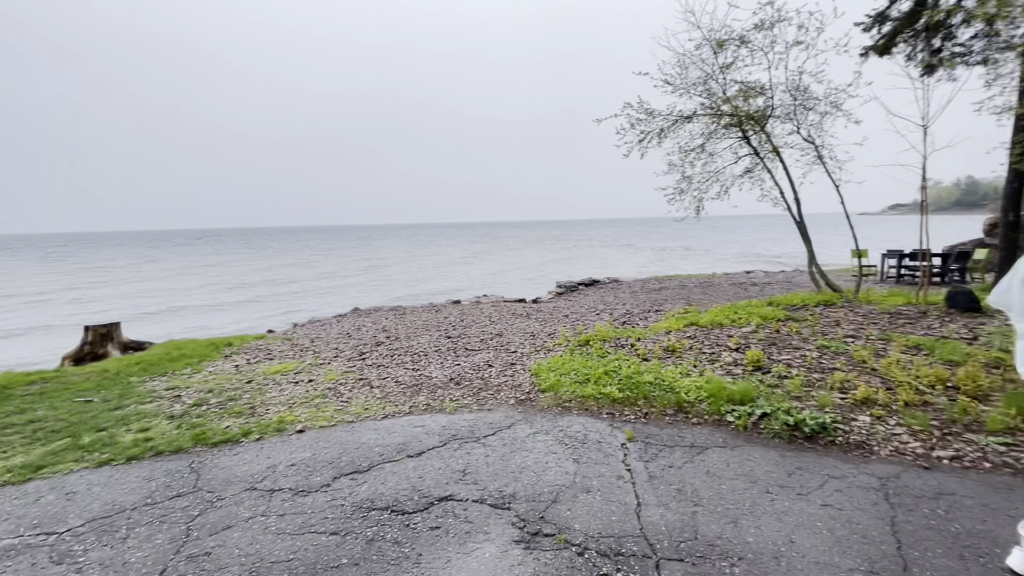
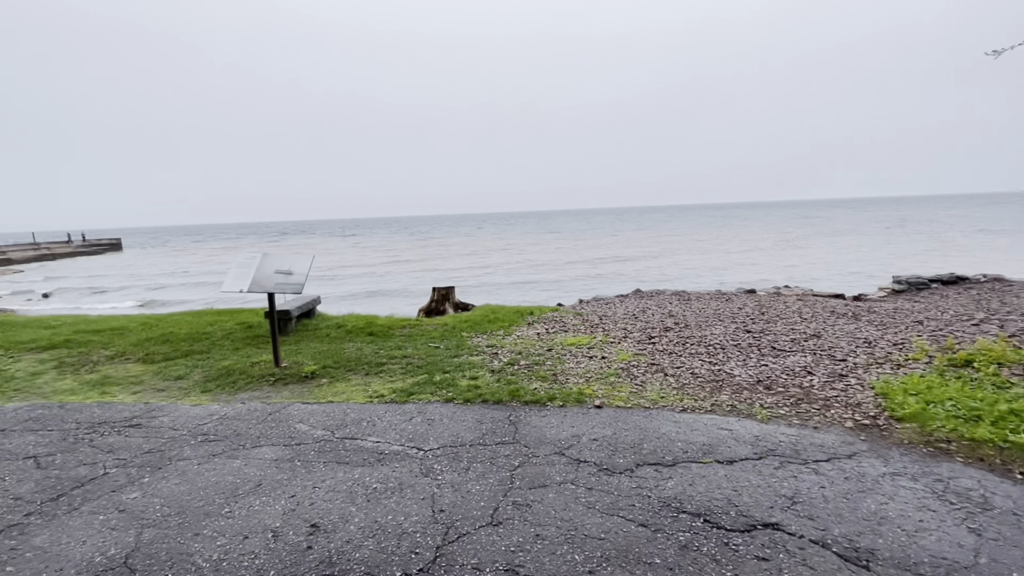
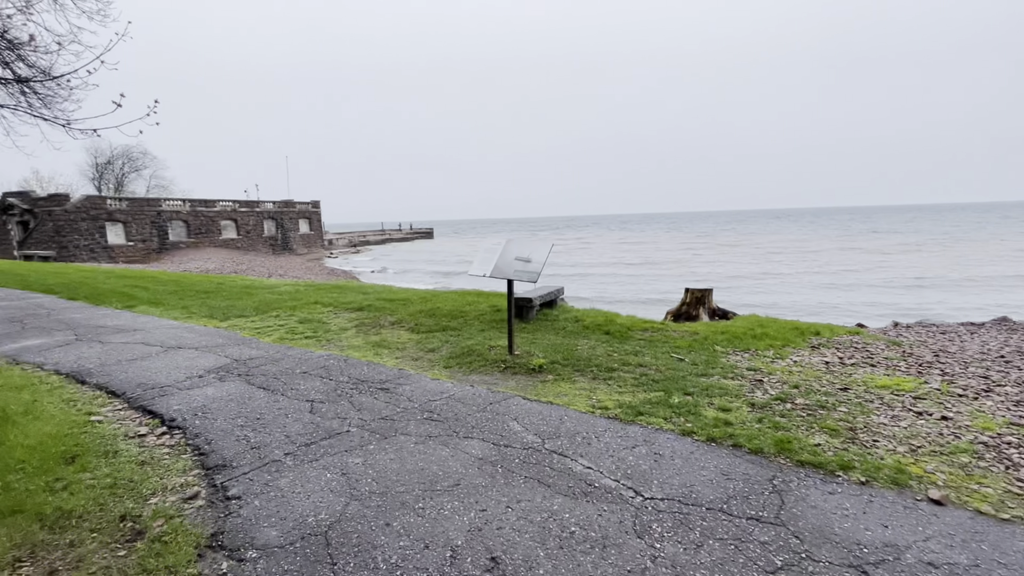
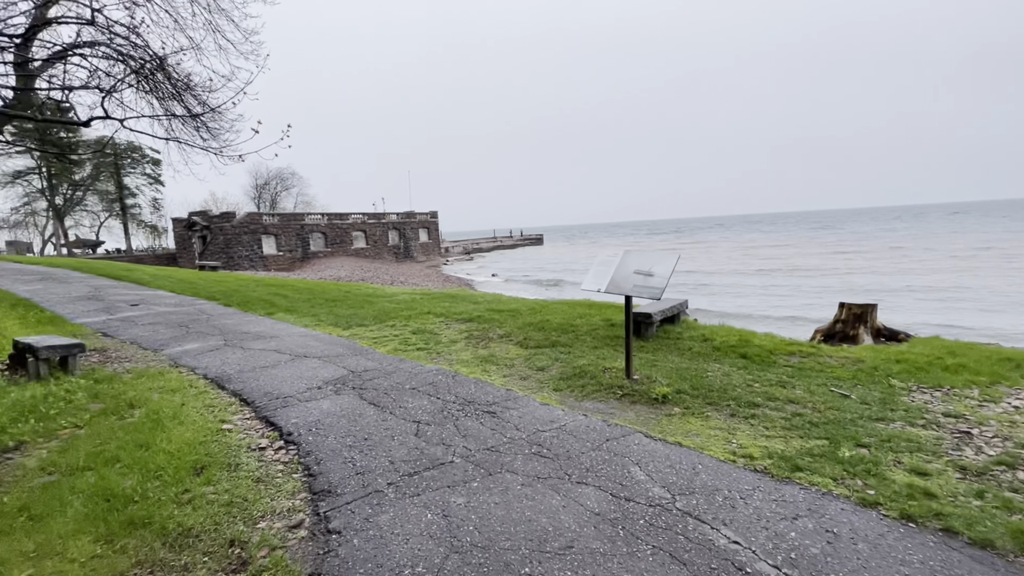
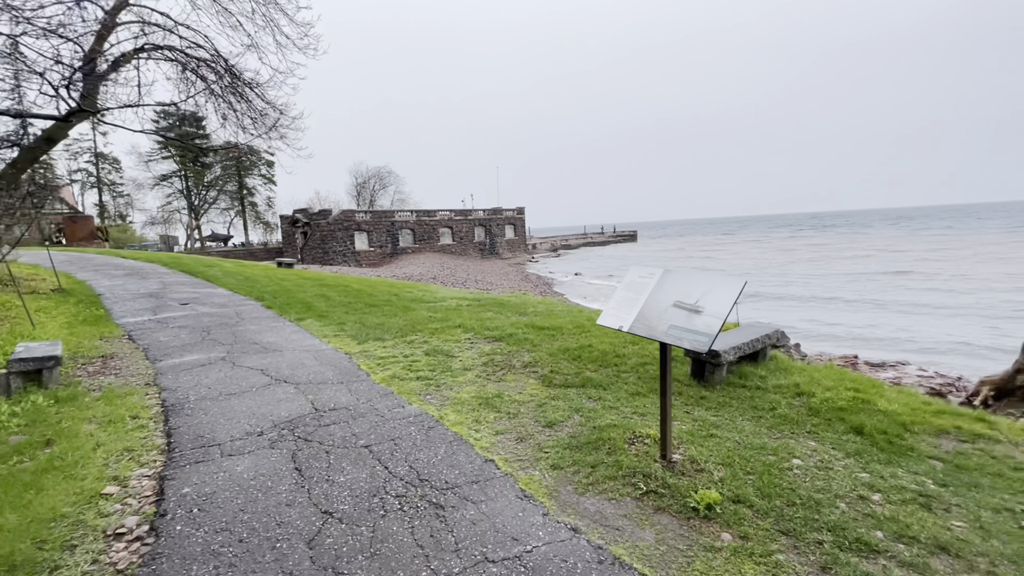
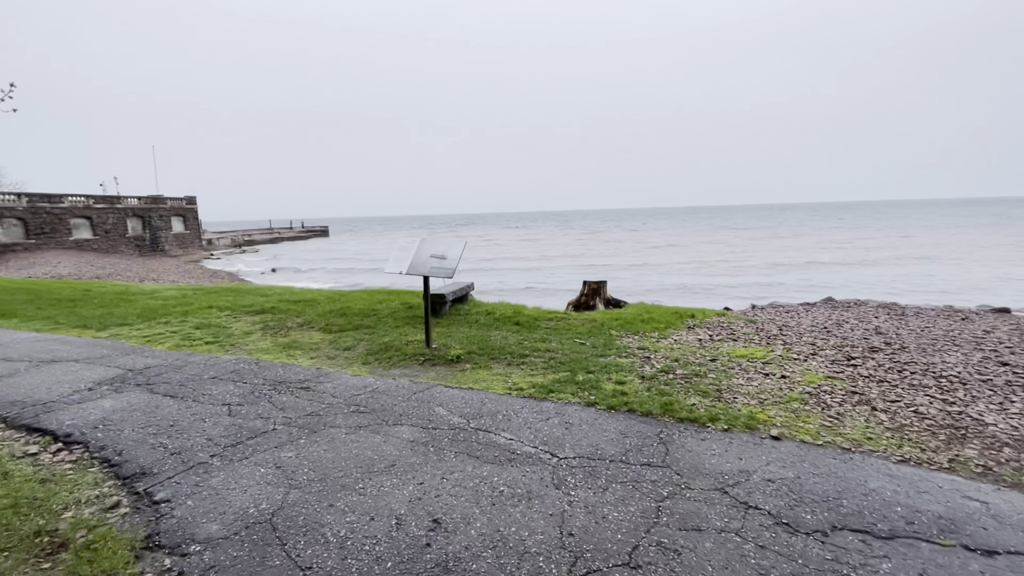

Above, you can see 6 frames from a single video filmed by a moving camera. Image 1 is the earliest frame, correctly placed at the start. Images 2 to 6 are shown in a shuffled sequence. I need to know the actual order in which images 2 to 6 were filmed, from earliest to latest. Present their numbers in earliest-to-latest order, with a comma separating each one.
2, 6, 3, 4, 5
